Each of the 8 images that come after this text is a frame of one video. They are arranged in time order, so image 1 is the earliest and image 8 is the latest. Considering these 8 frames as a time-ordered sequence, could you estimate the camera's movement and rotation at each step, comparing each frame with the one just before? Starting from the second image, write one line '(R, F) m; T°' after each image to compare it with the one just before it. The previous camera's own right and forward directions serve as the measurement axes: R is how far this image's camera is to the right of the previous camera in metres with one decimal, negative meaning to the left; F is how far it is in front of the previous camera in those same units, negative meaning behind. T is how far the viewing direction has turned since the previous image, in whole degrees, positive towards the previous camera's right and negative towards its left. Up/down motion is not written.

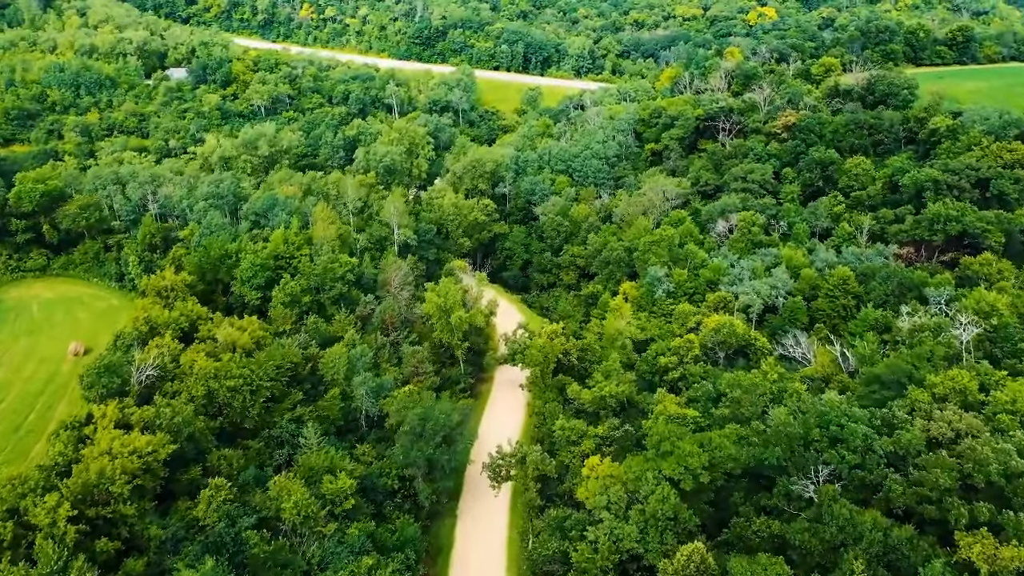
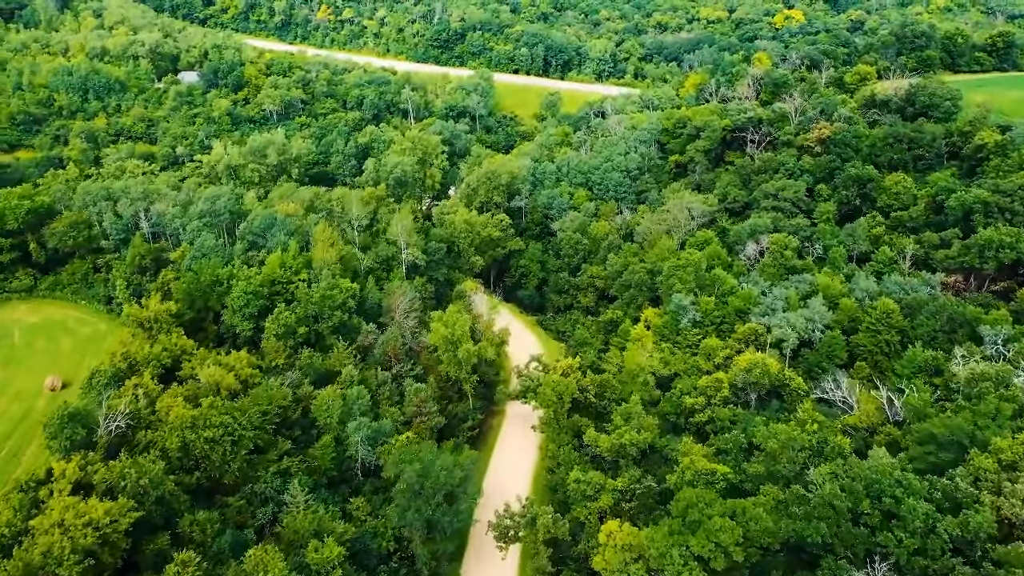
(+0.4, +4.8) m; -1°
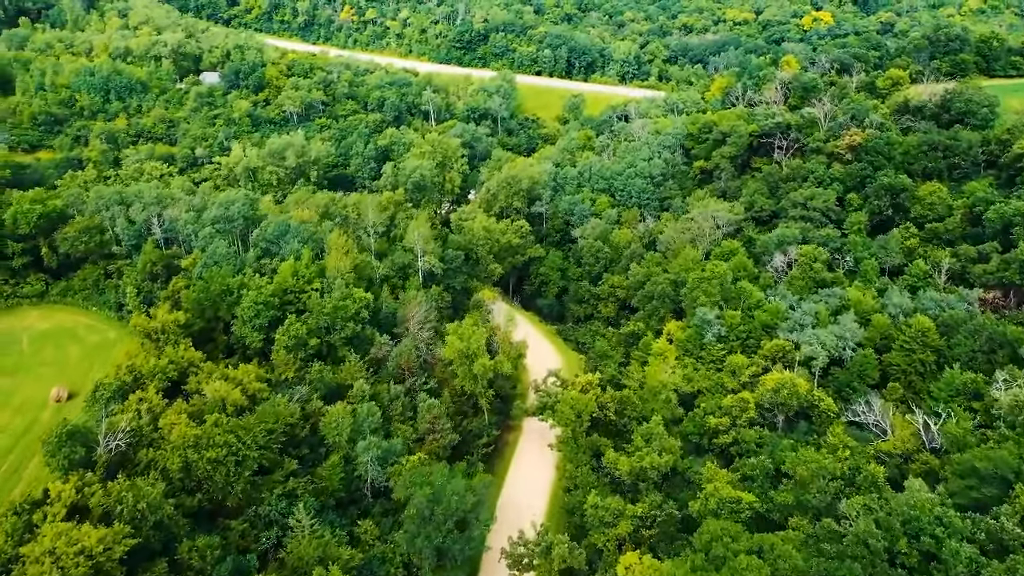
(+0.2, +1.9) m; -2°
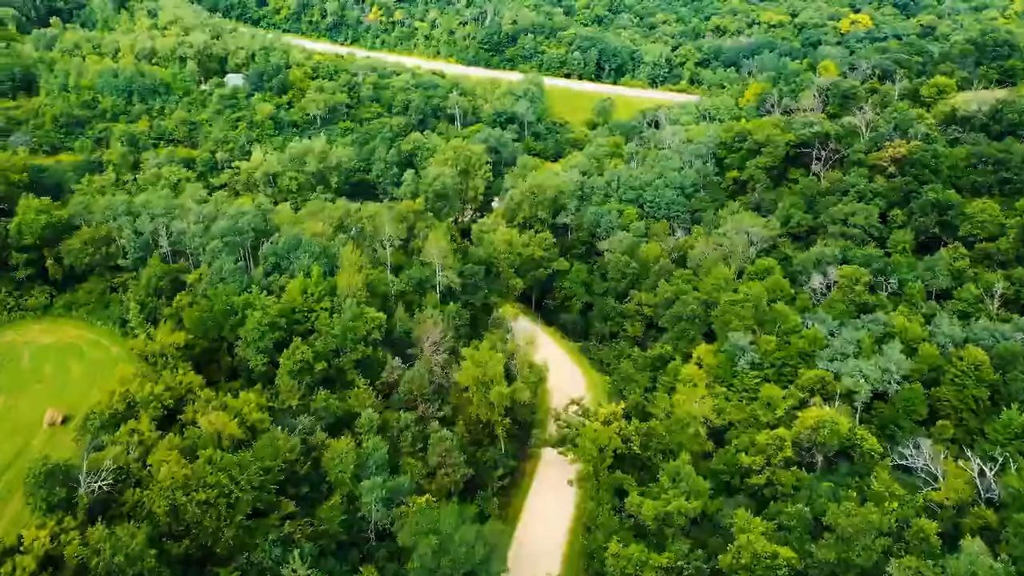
(+0.4, +3.4) m; -2°
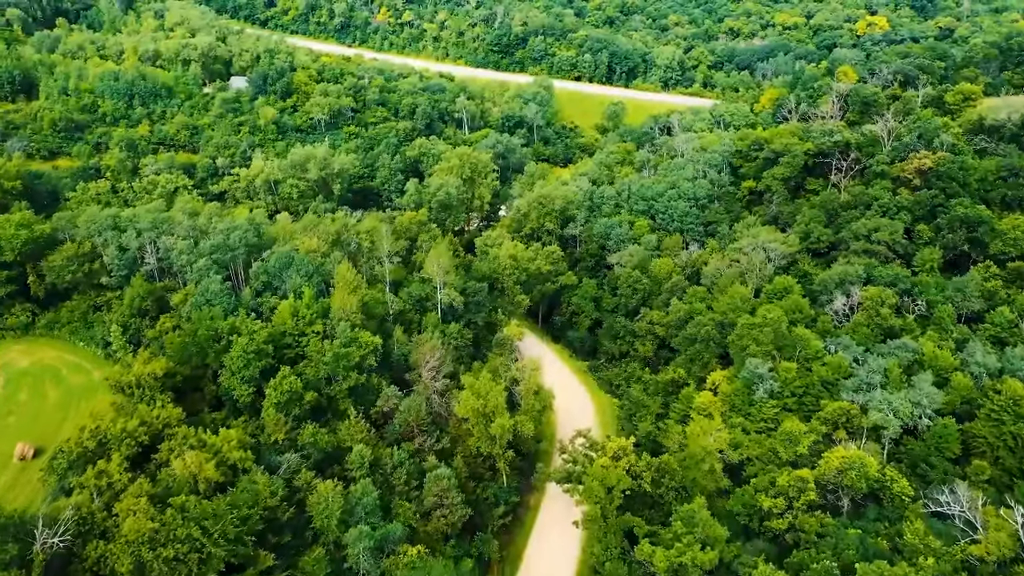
(+0.4, +3.4) m; -1°
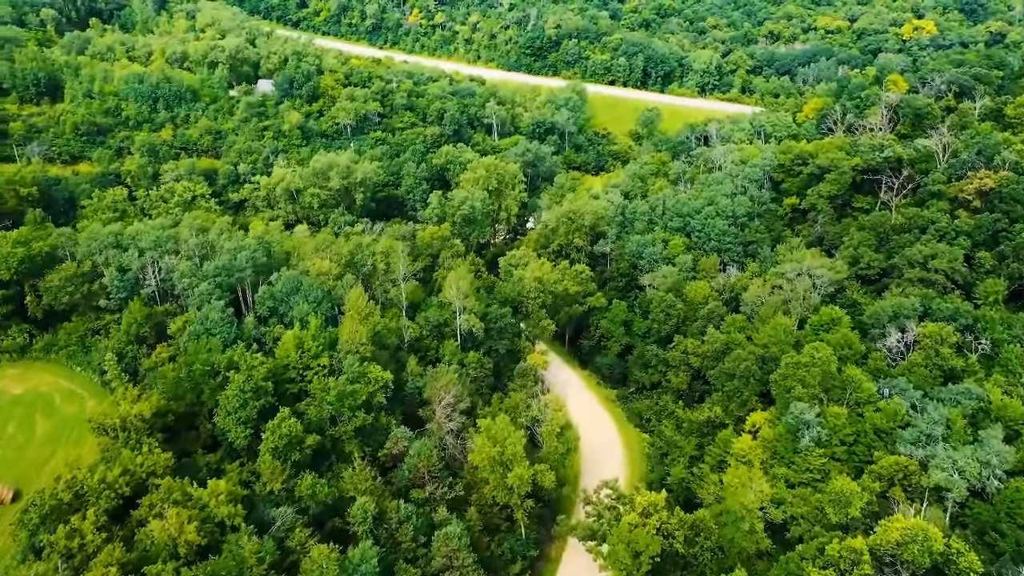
(+0.4, +4.4) m; -2°
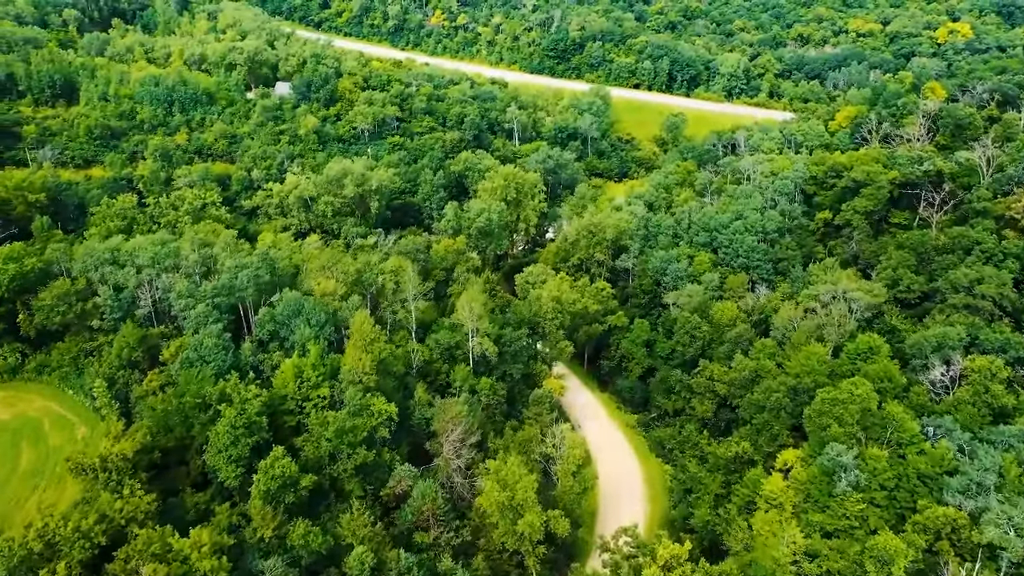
(+0.4, +3.4) m; -2°
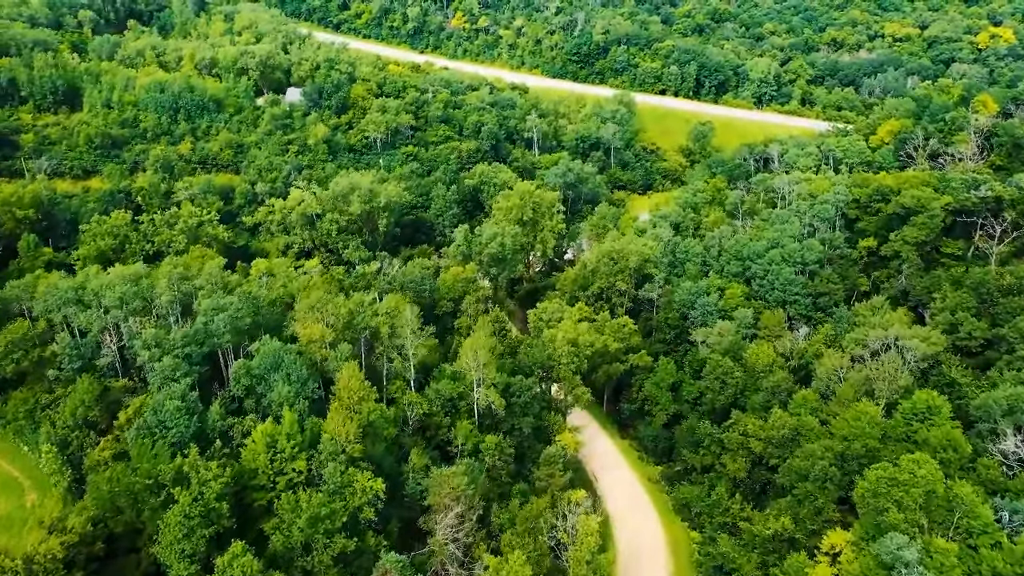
(+0.7, +6.4) m; -2°
